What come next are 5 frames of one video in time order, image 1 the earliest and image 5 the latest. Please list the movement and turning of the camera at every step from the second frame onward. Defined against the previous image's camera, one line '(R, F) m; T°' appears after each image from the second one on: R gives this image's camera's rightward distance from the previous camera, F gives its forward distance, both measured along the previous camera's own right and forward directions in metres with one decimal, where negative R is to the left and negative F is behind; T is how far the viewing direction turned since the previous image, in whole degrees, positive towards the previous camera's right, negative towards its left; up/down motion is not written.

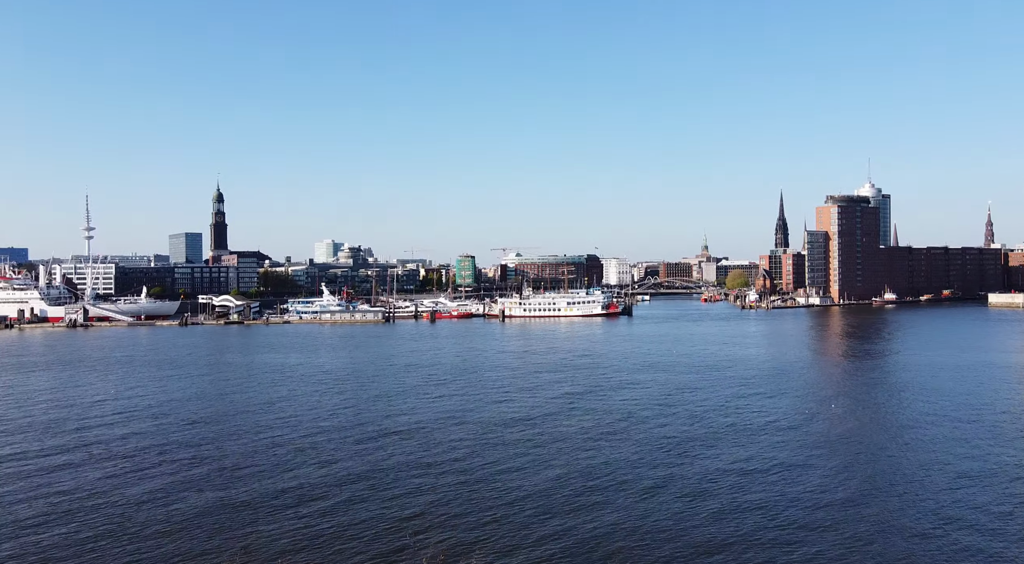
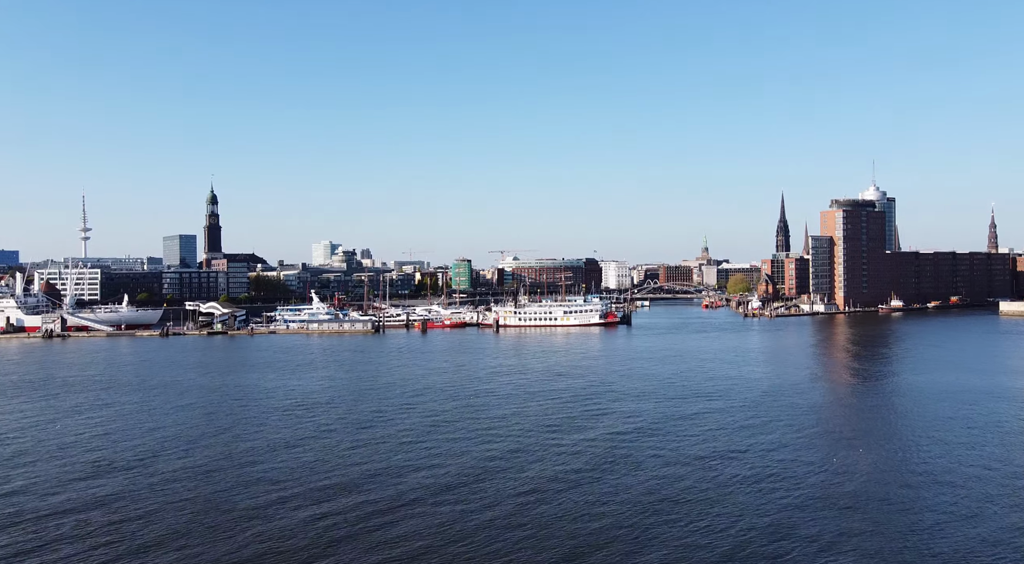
(+0.4, +2.6) m; 0°
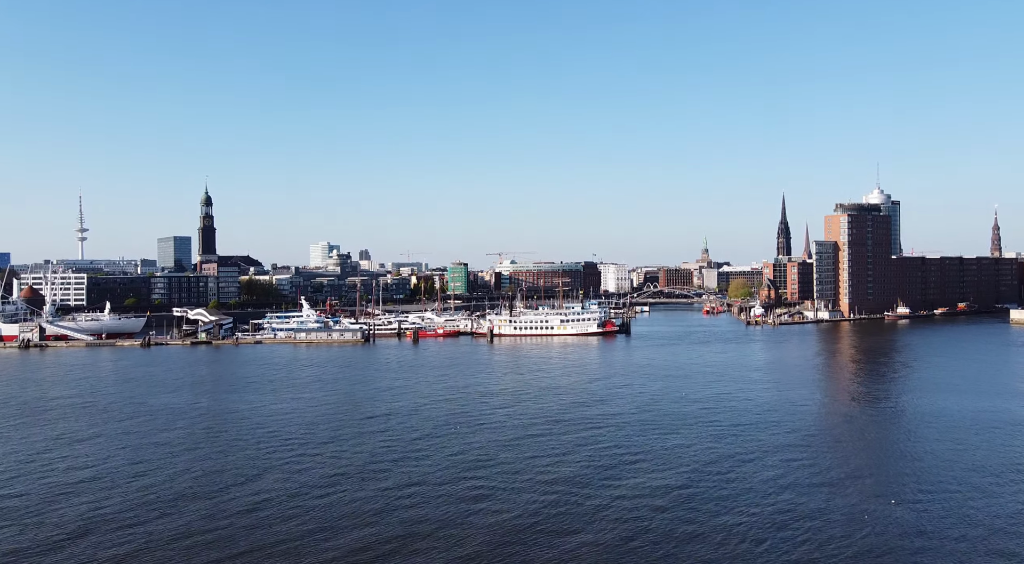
(+0.4, +2.4) m; 0°
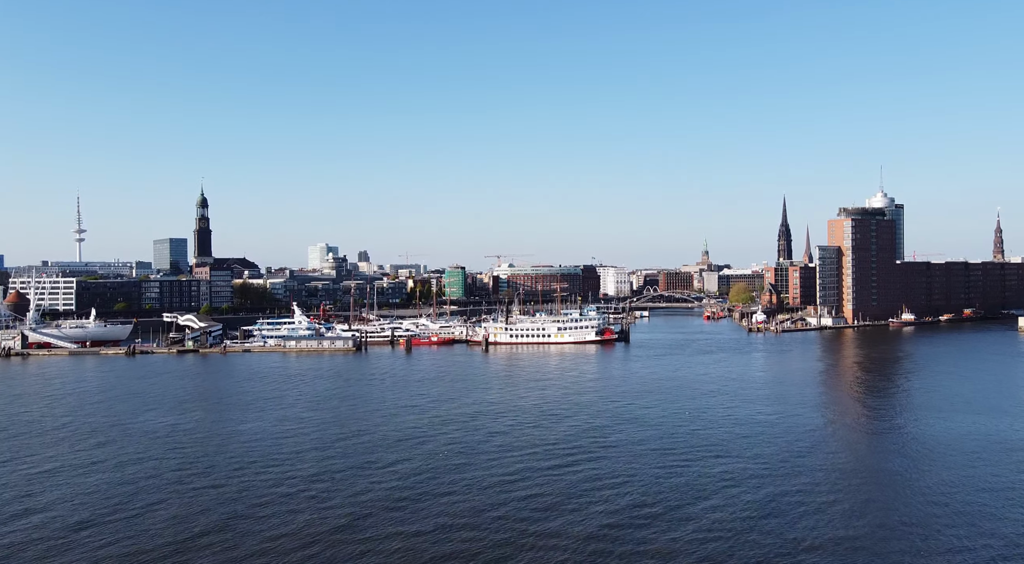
(+0.3, +1.8) m; 0°
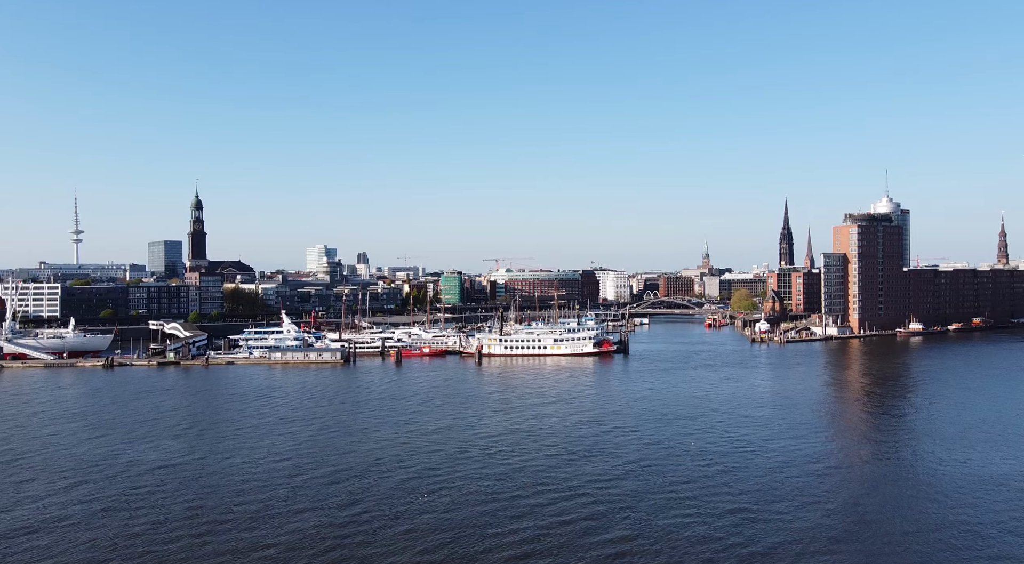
(+0.4, +2.5) m; 0°
